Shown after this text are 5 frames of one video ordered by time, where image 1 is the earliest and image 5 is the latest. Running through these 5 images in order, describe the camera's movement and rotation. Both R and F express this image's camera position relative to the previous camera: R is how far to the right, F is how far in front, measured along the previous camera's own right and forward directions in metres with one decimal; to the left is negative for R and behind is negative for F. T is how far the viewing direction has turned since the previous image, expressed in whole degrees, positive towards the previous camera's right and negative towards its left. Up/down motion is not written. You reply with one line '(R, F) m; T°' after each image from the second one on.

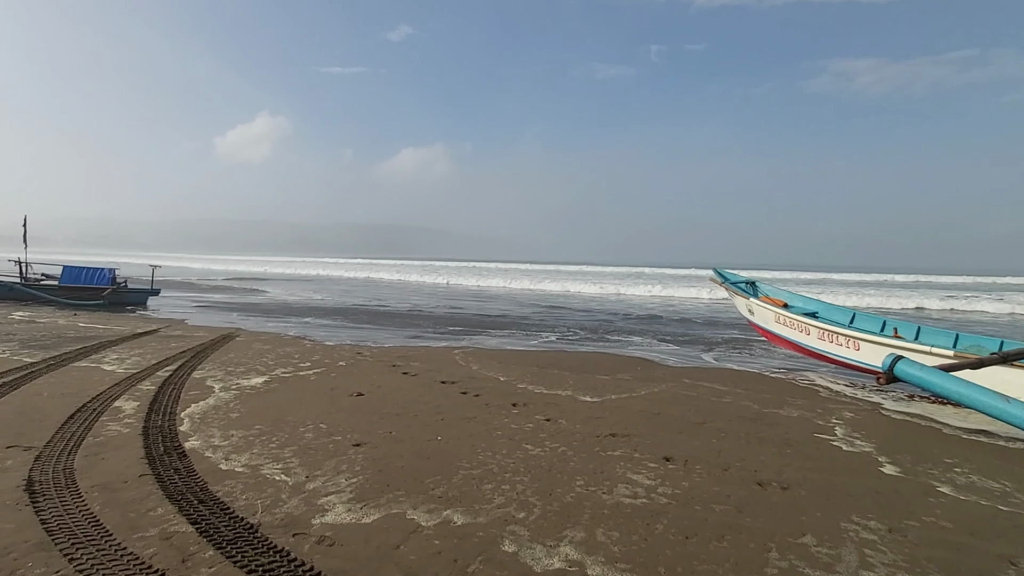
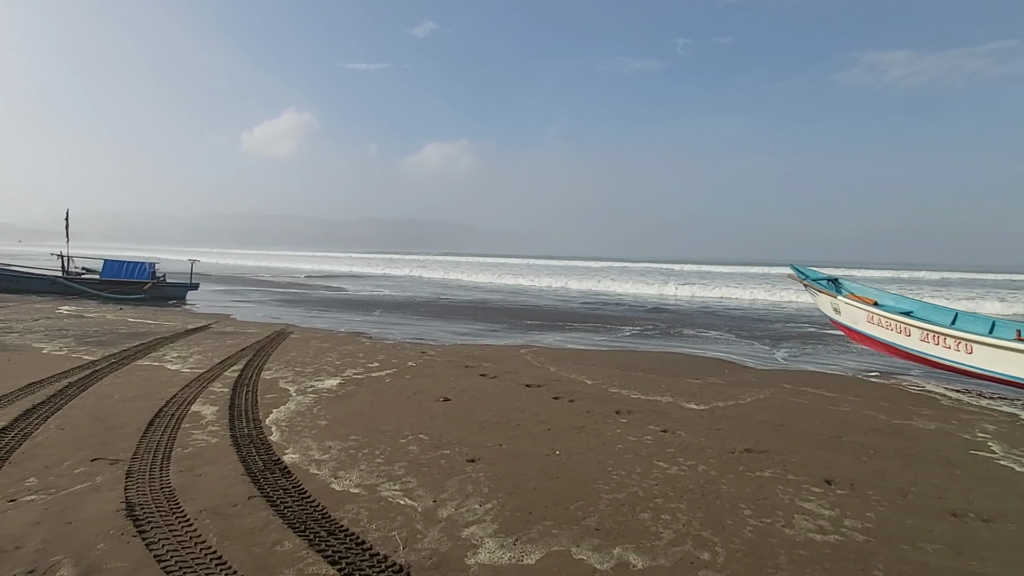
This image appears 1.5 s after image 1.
(-1.2, +0.6) m; -2°
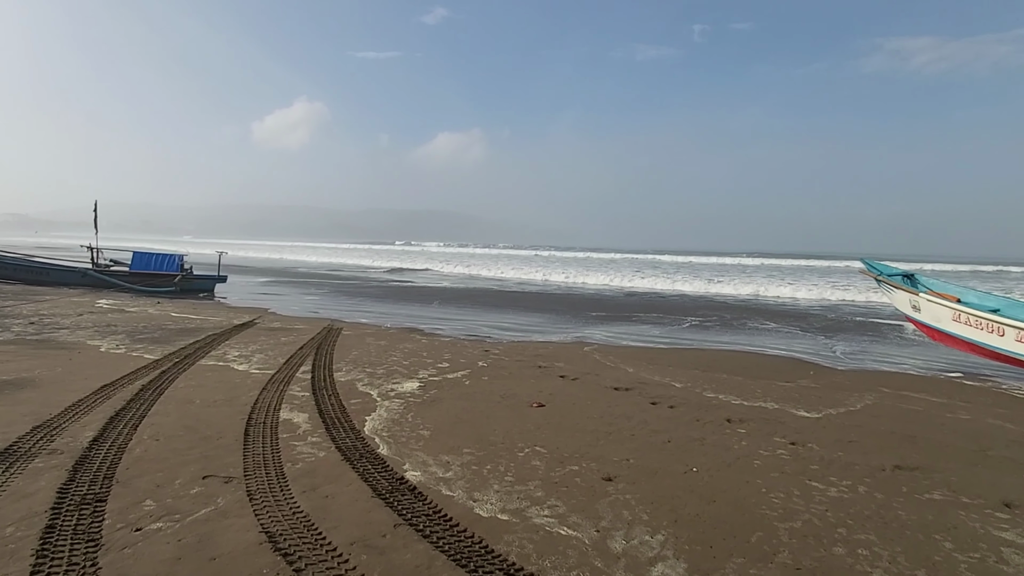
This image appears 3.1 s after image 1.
(-1.2, +0.5) m; -1°
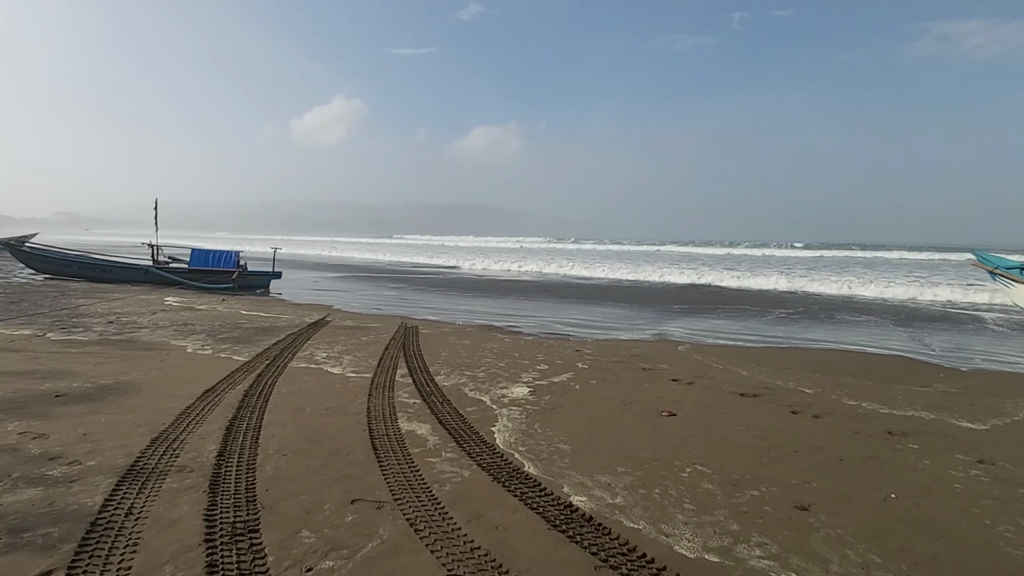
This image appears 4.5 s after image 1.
(-1.2, +0.5) m; -3°
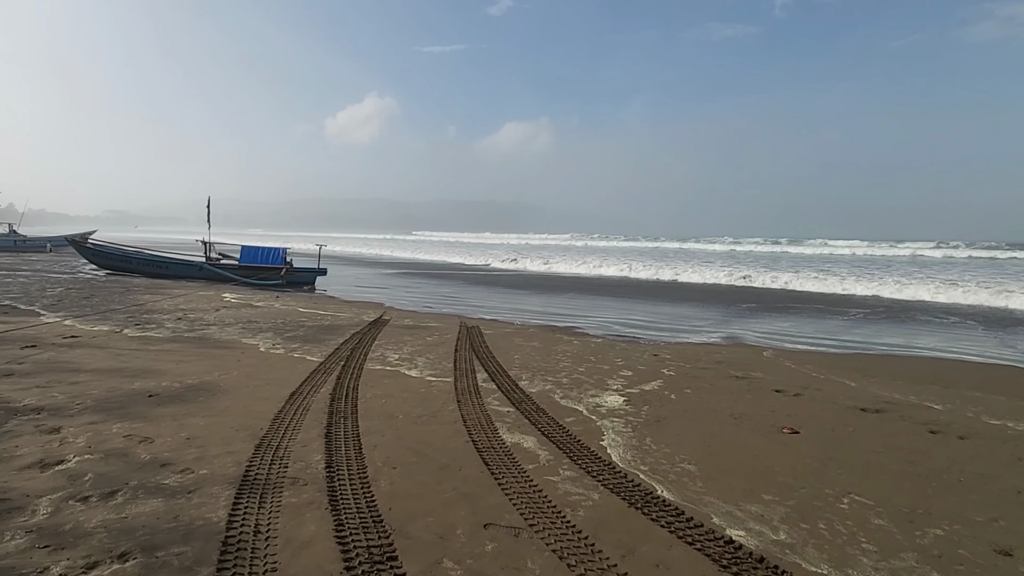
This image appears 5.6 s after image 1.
(-0.8, +0.4) m; -3°
